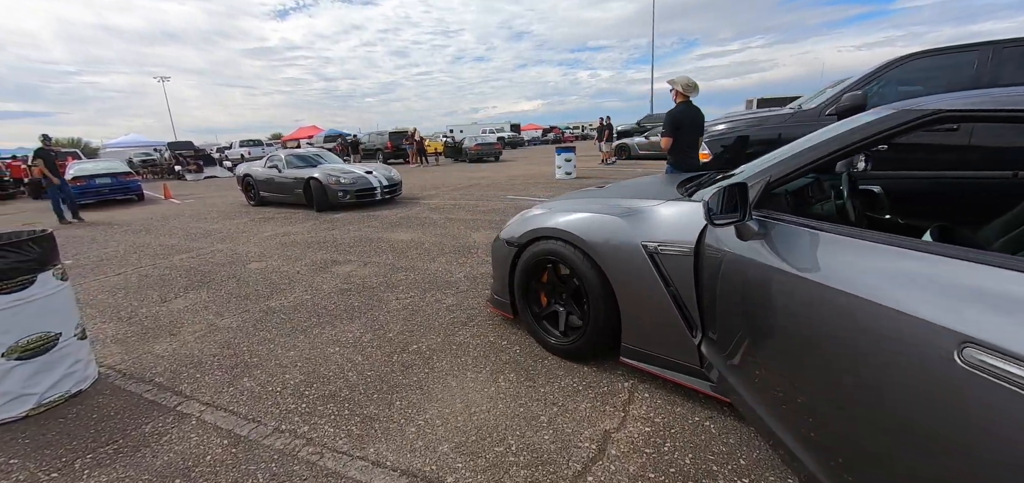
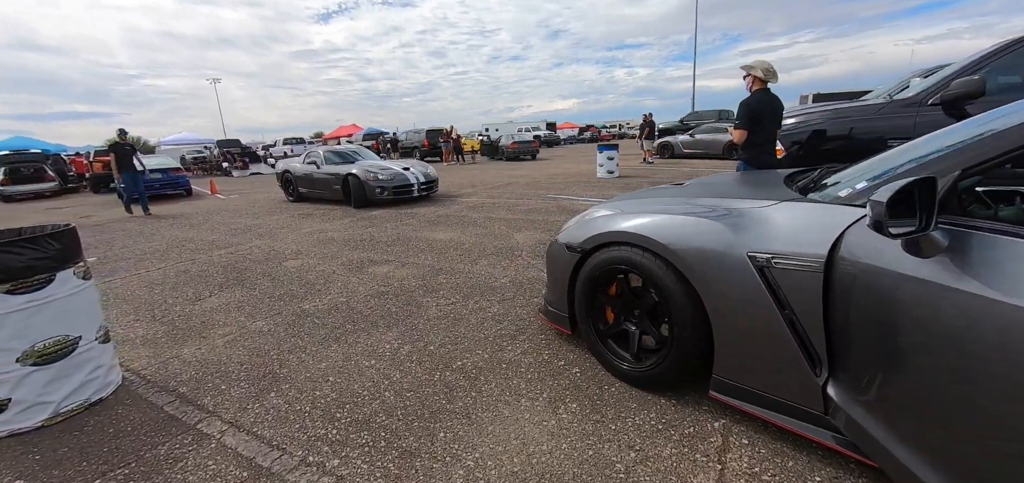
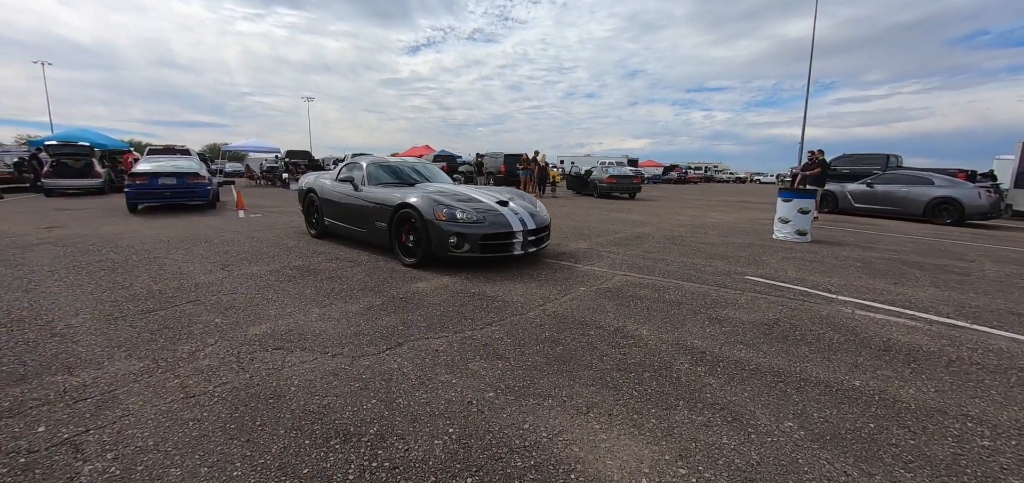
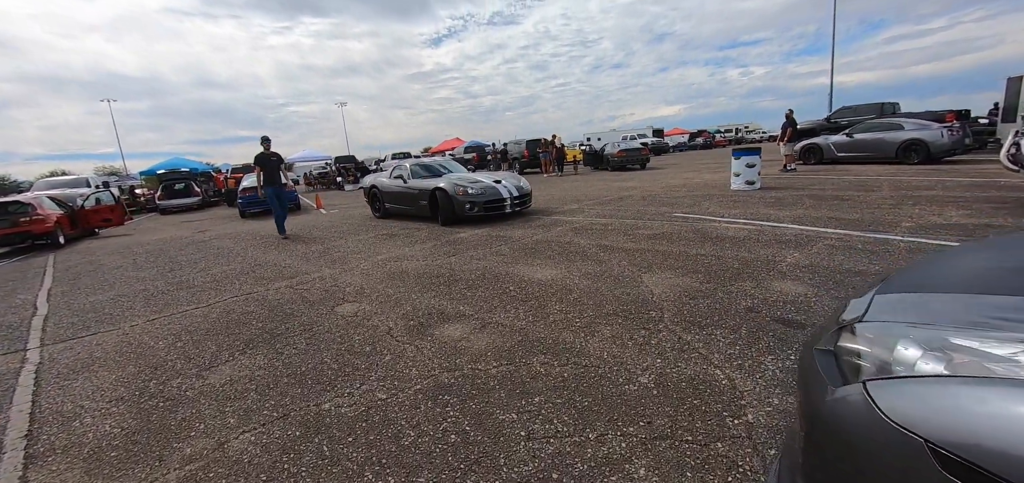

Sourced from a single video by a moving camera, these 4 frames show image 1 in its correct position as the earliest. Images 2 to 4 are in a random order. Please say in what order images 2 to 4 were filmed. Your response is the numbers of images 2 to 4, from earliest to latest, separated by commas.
2, 4, 3
